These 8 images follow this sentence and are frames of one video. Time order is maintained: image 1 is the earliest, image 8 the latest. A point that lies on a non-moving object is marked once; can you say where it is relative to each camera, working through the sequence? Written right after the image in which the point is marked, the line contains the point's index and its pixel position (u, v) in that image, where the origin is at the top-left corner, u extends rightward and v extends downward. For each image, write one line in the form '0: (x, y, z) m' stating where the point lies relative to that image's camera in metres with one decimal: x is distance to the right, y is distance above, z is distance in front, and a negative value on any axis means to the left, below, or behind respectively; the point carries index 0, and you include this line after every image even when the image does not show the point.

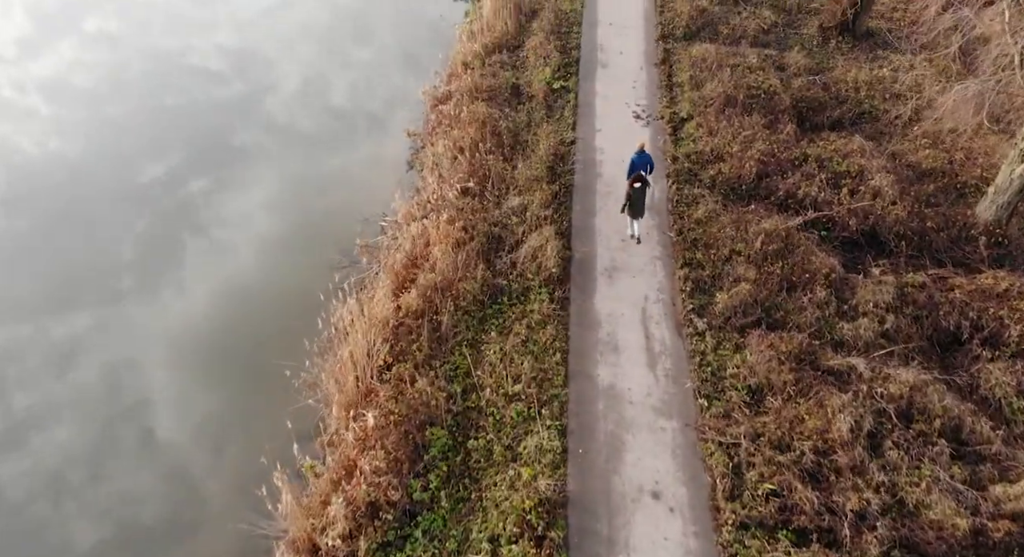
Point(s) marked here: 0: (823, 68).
0: (+5.9, +4.0, +13.3) m
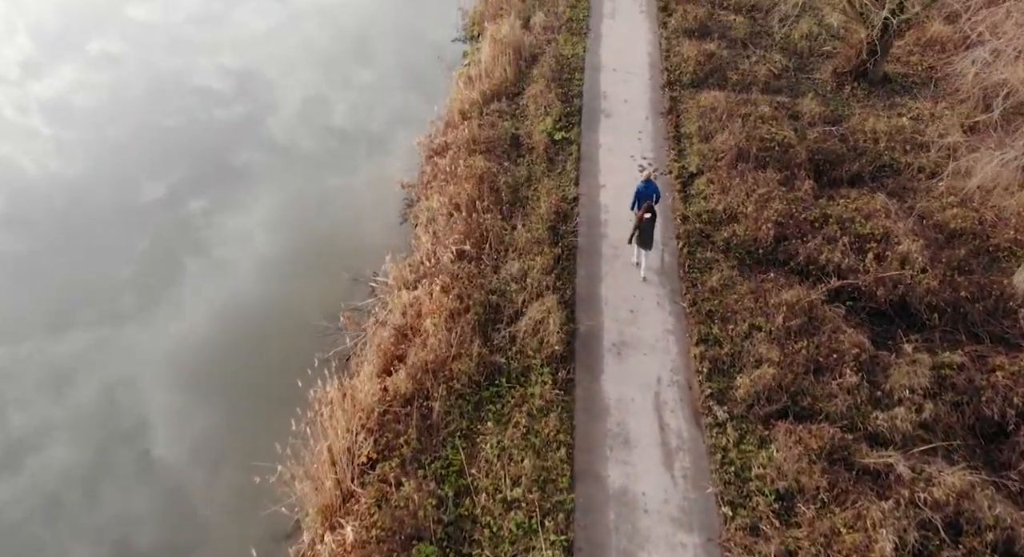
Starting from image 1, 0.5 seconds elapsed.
0: (+5.9, +2.9, +12.6) m
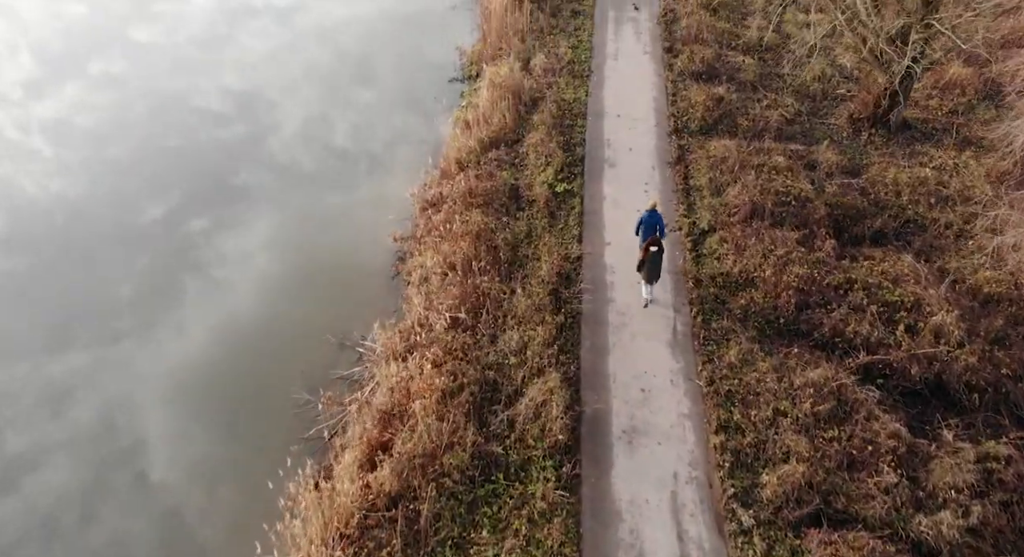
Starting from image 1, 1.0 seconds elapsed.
0: (+5.9, +1.9, +12.0) m
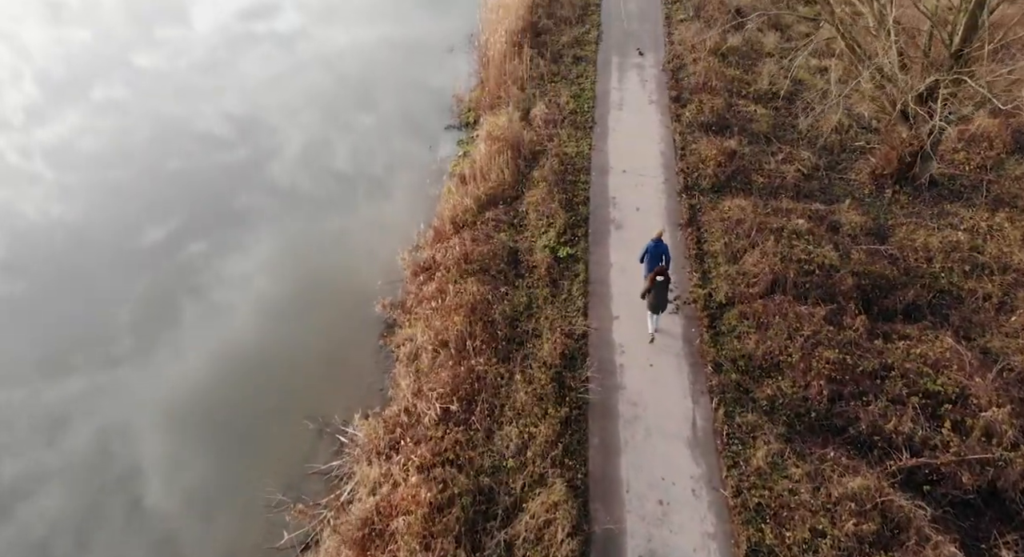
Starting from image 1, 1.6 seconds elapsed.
0: (+5.9, +0.8, +11.1) m
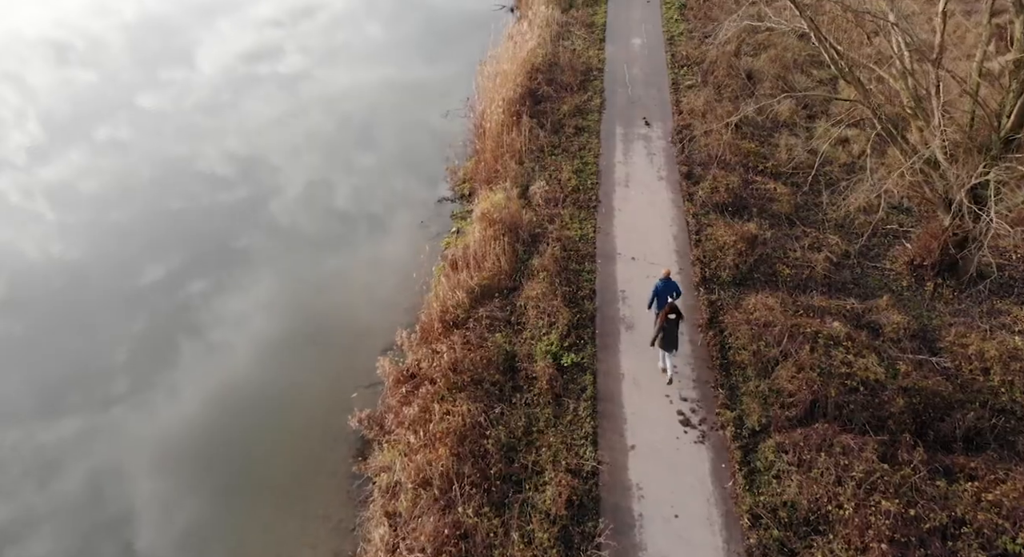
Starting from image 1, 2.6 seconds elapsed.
0: (+5.8, -0.7, +9.8) m
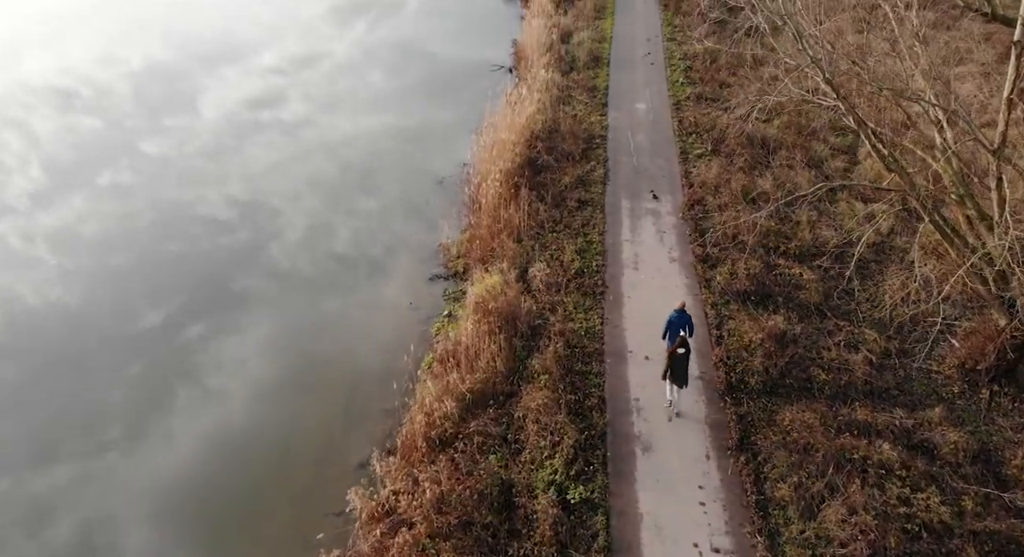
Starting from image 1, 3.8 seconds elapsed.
0: (+5.8, -2.1, +8.4) m
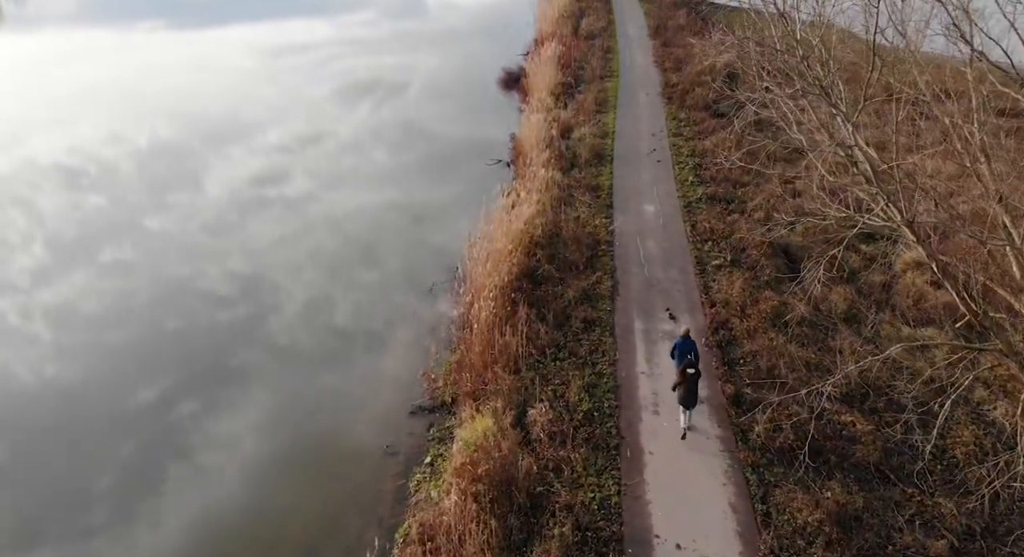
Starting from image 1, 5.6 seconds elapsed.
0: (+5.7, -3.8, +6.3) m
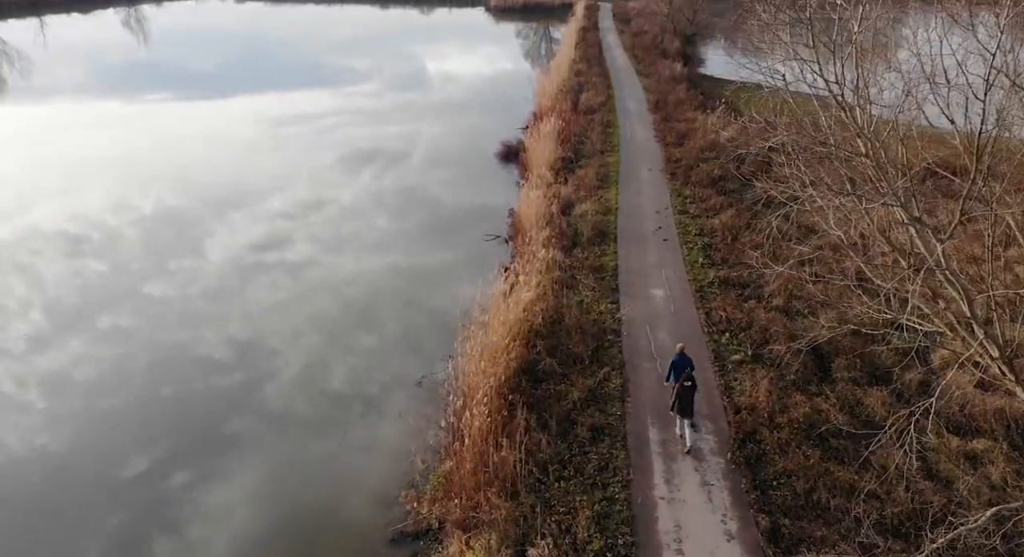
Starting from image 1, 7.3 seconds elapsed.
0: (+5.7, -4.8, +4.6) m
